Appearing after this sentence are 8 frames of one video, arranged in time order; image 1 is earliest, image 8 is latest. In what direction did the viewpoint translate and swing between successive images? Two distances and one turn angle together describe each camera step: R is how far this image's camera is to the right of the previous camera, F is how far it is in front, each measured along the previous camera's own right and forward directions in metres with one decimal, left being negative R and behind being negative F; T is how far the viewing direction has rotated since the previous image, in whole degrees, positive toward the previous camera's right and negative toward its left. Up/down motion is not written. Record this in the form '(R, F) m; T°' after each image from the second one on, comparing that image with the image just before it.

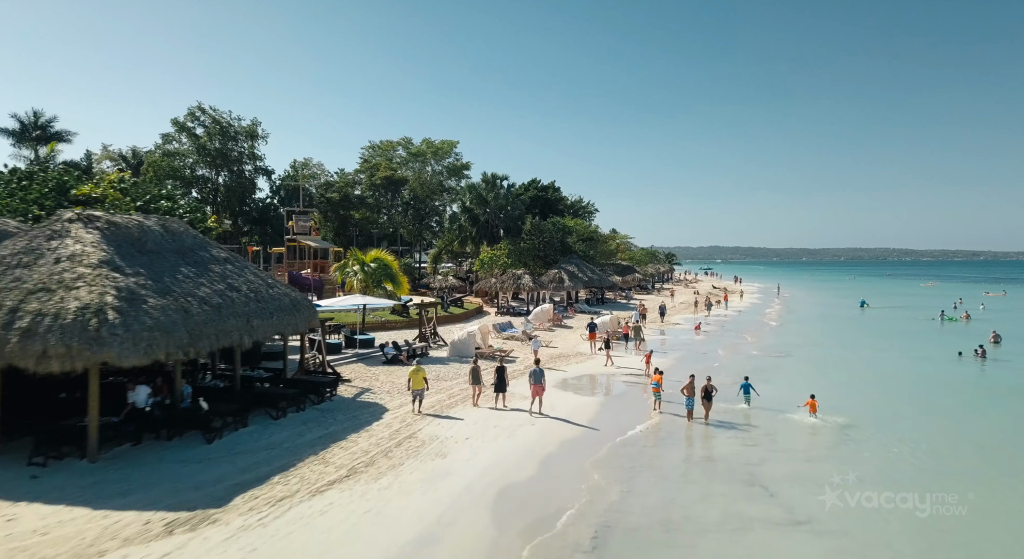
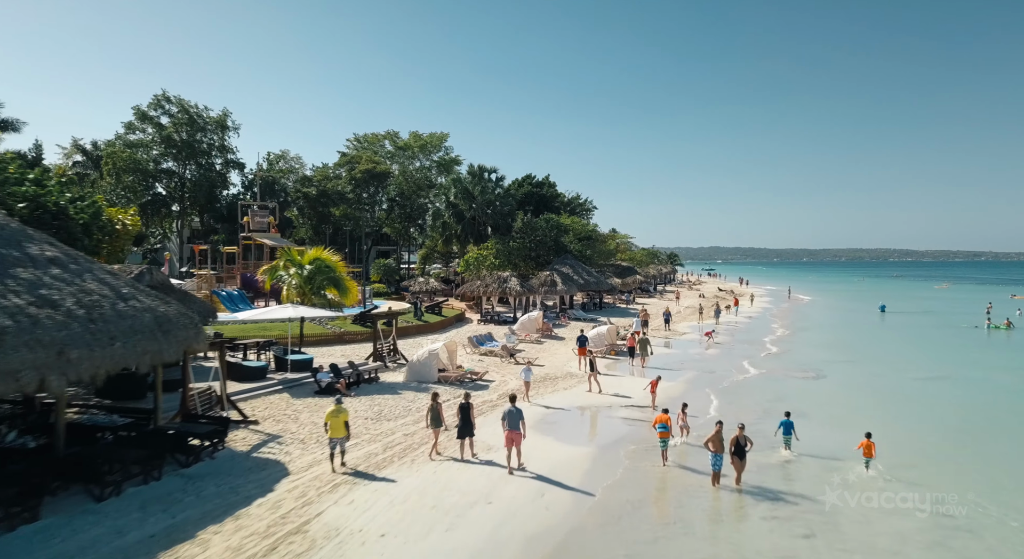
(+0.8, +4.2) m; 0°
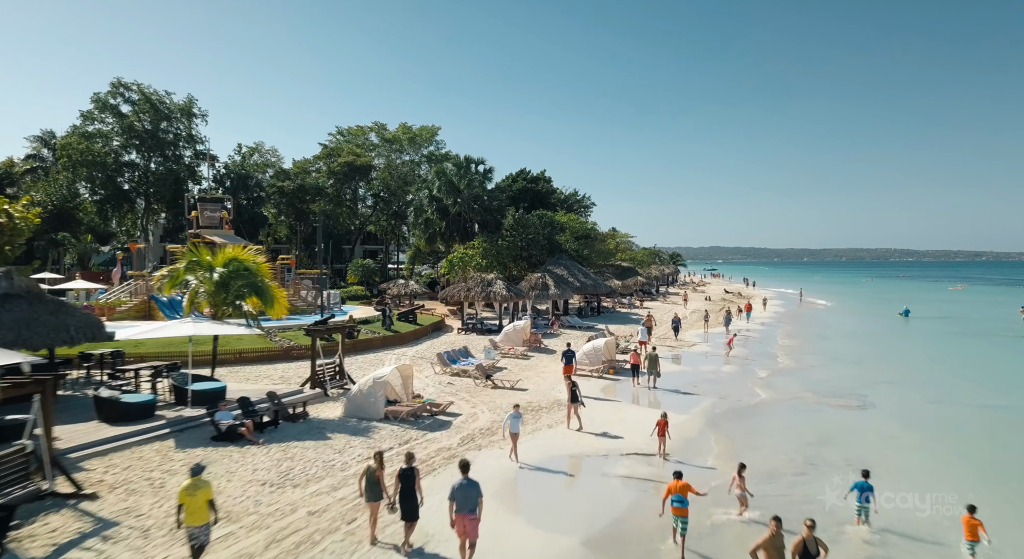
(+0.7, +3.9) m; 0°
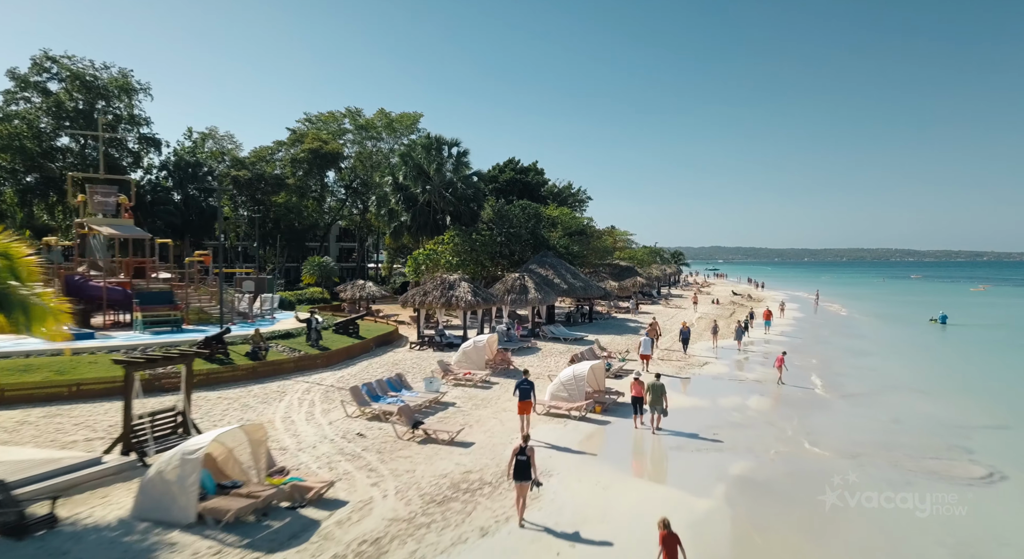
(+1.2, +5.6) m; 0°
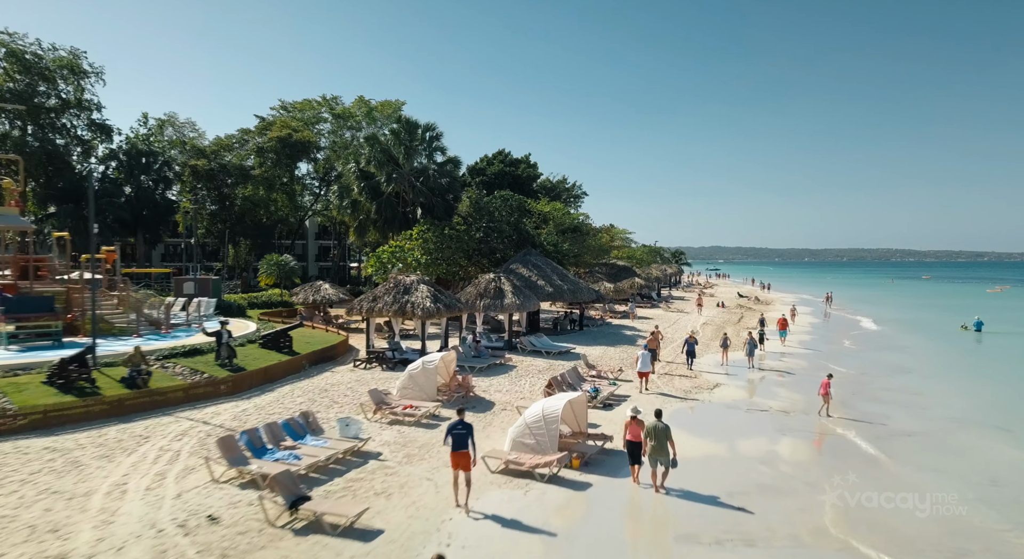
(+1.0, +4.1) m; 0°
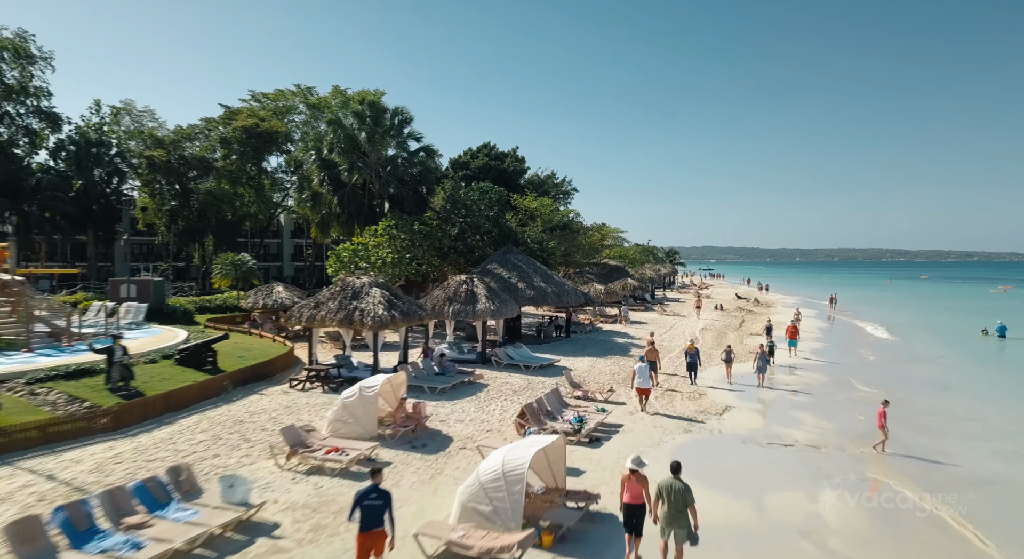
(+0.6, +3.0) m; +1°
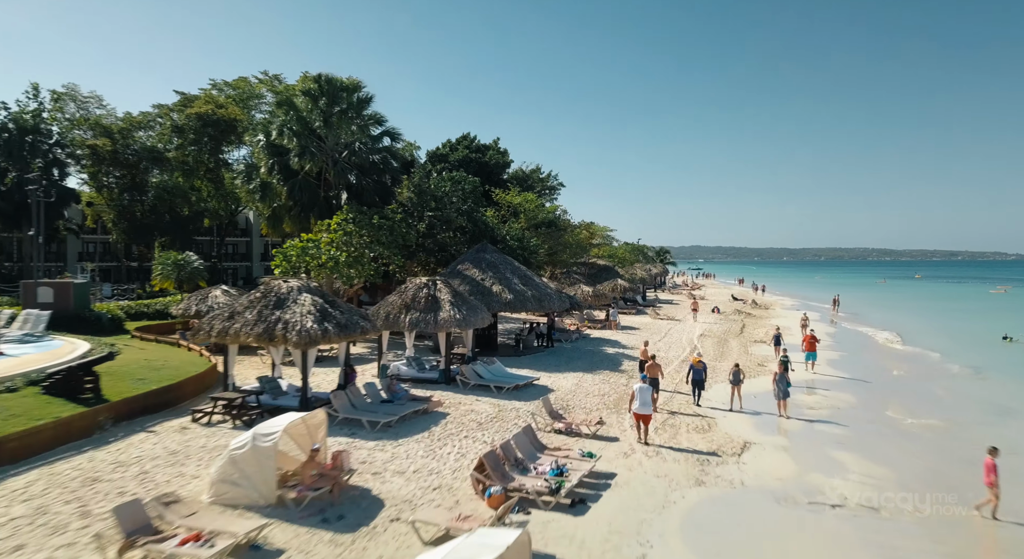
(+0.5, +3.2) m; +1°
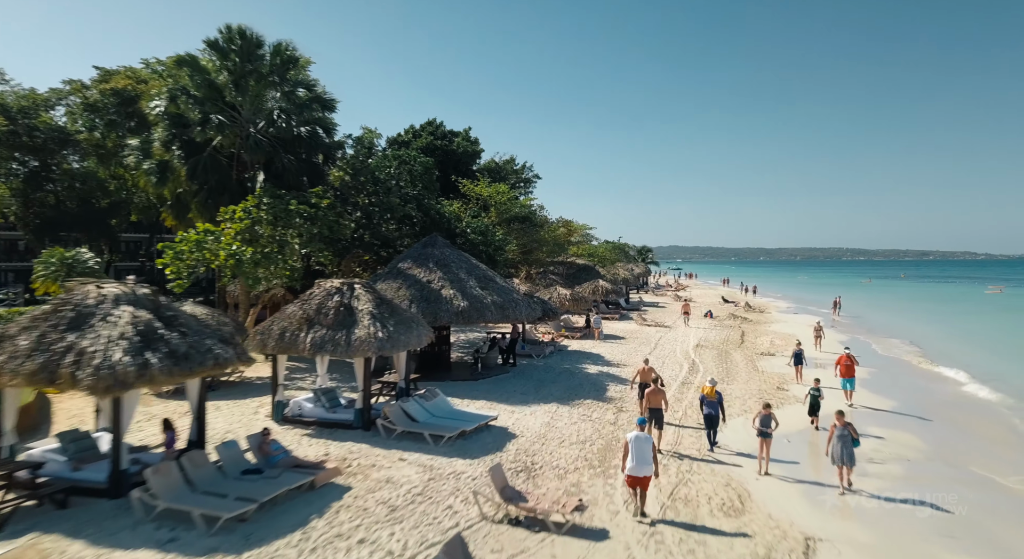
(+0.6, +4.5) m; +2°
